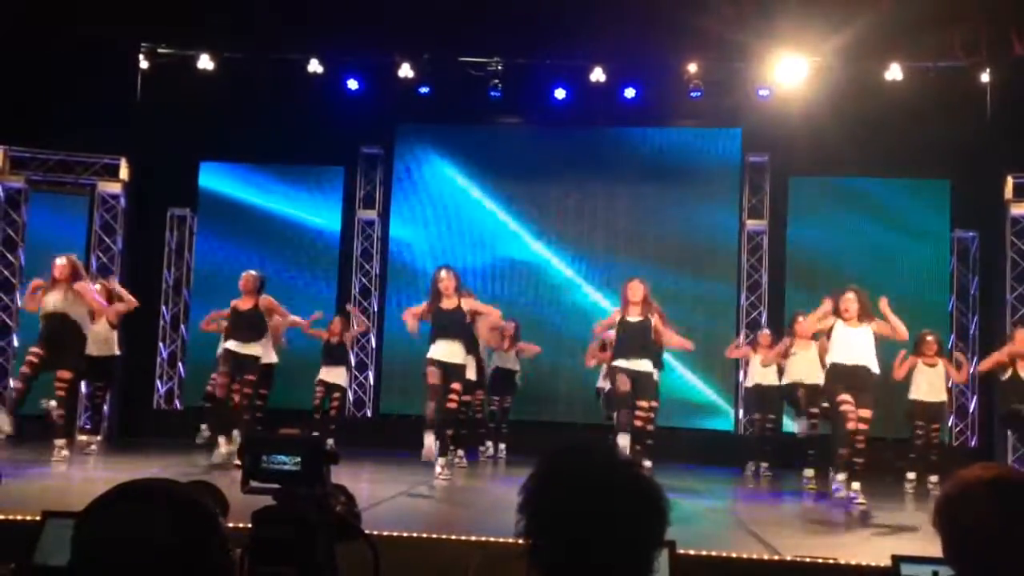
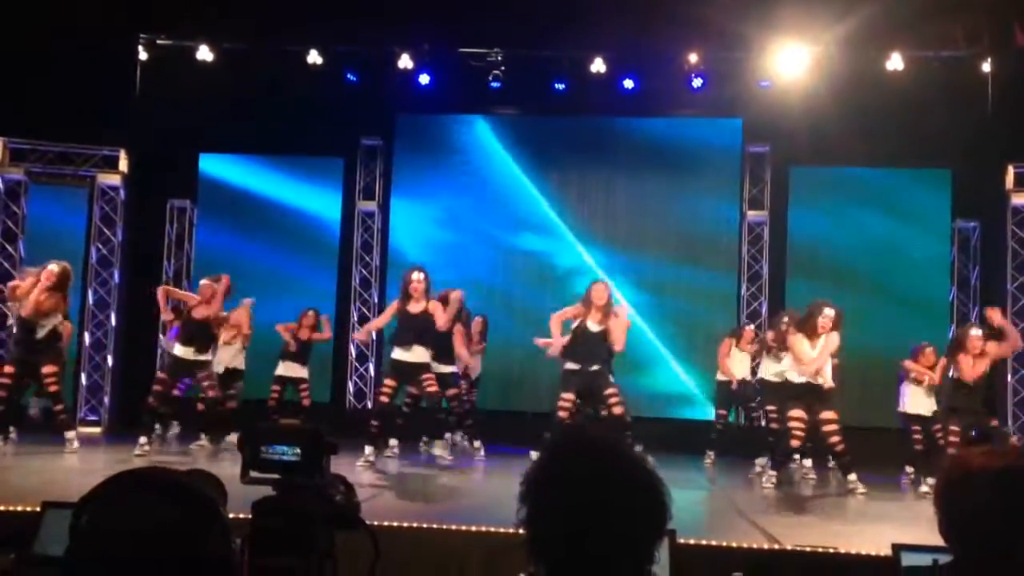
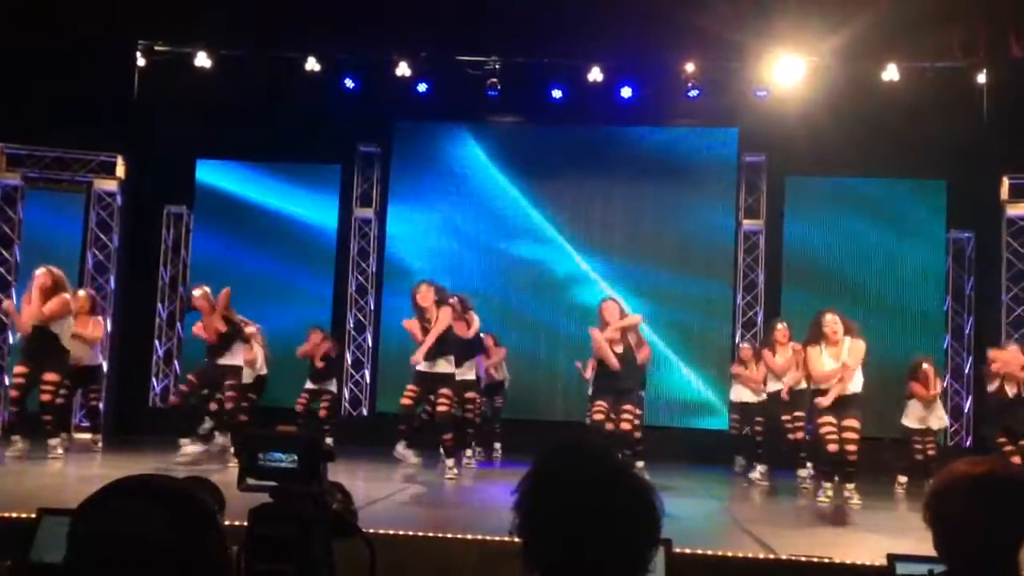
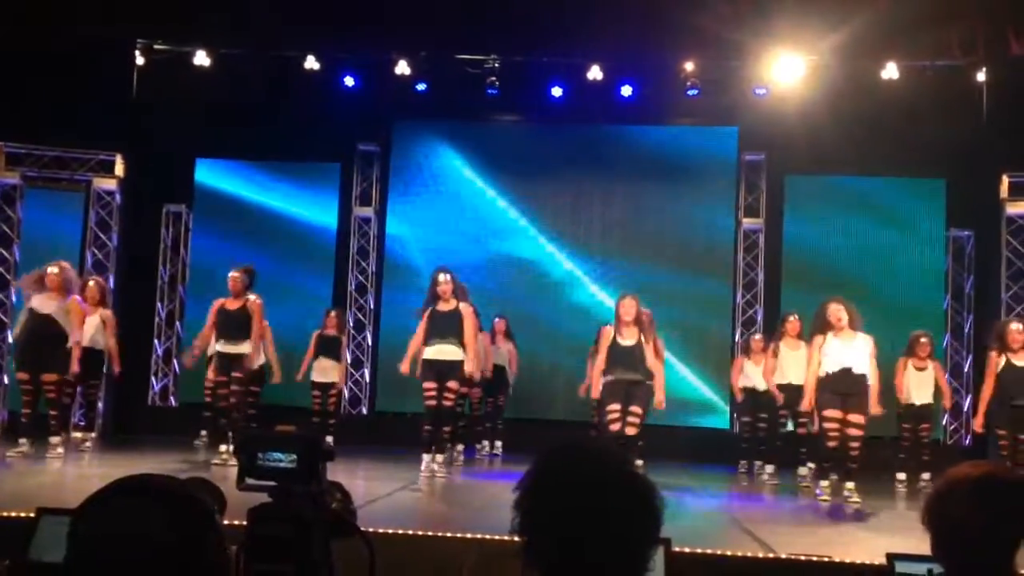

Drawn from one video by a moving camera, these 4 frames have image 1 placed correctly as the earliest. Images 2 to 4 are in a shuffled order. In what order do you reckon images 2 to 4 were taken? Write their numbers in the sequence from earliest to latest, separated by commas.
4, 3, 2
